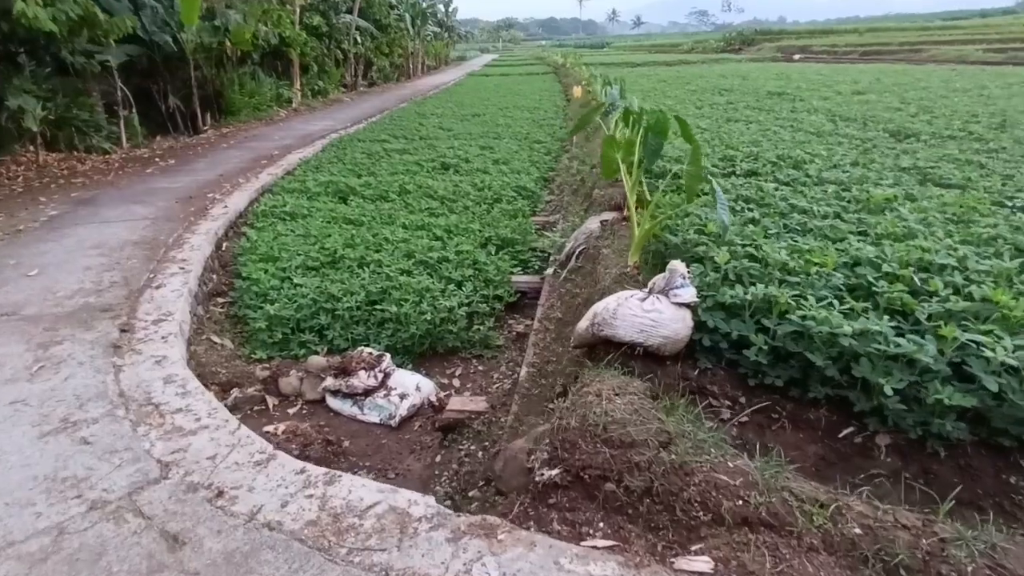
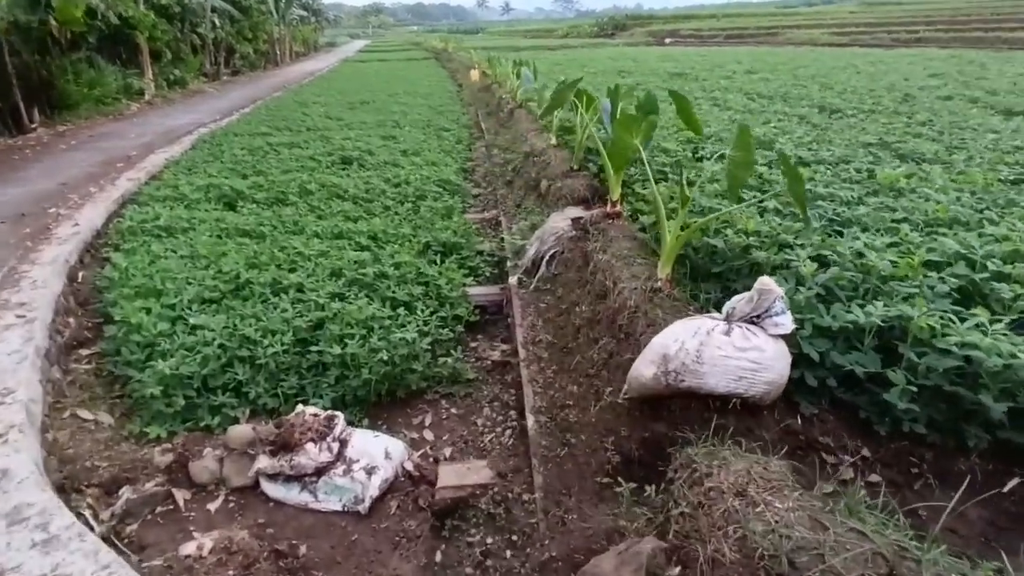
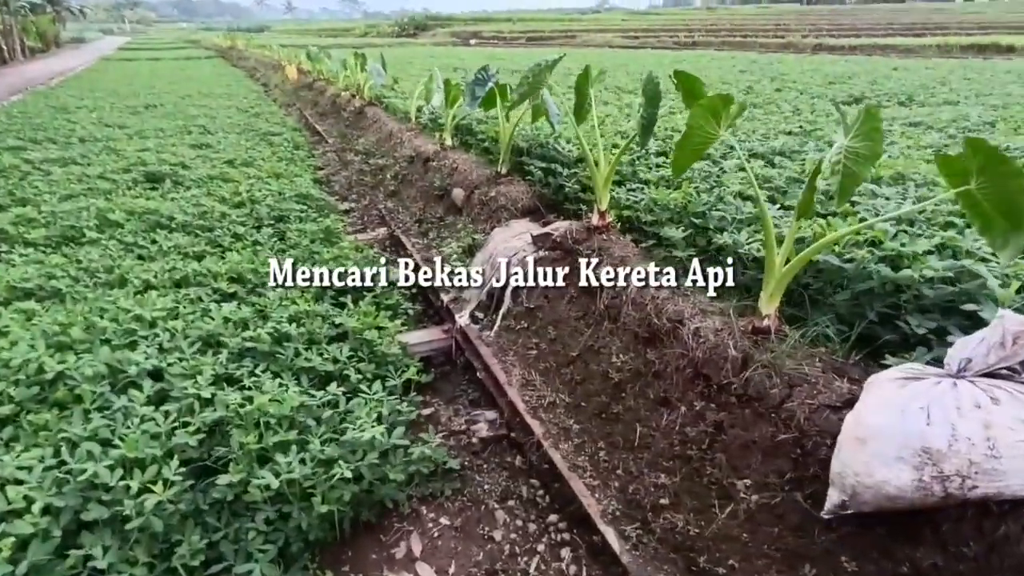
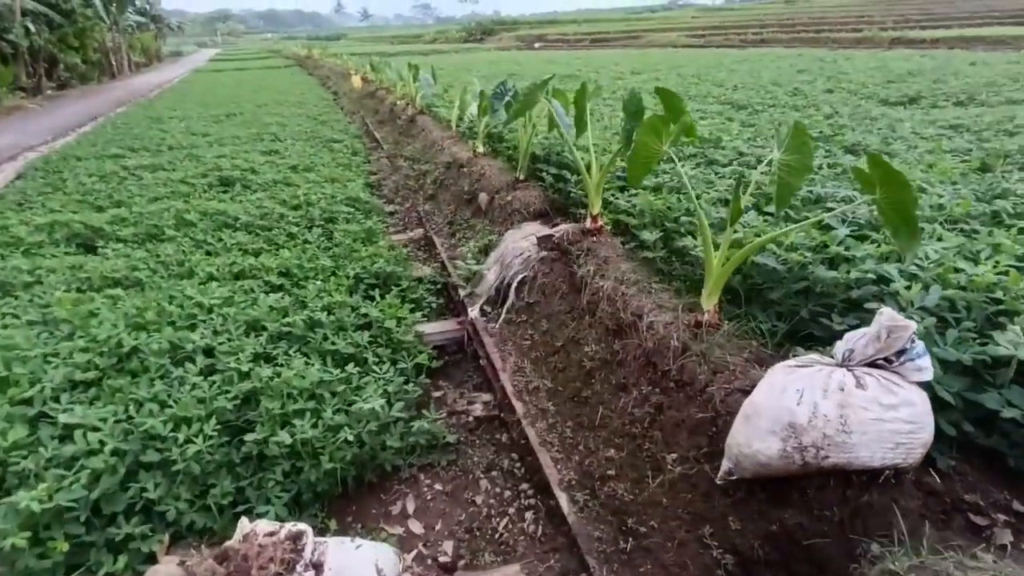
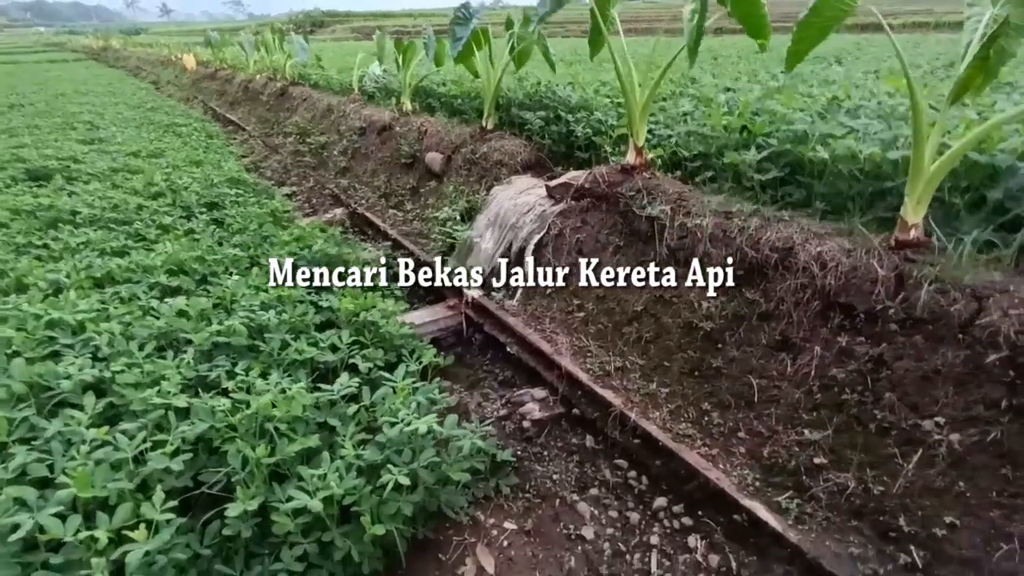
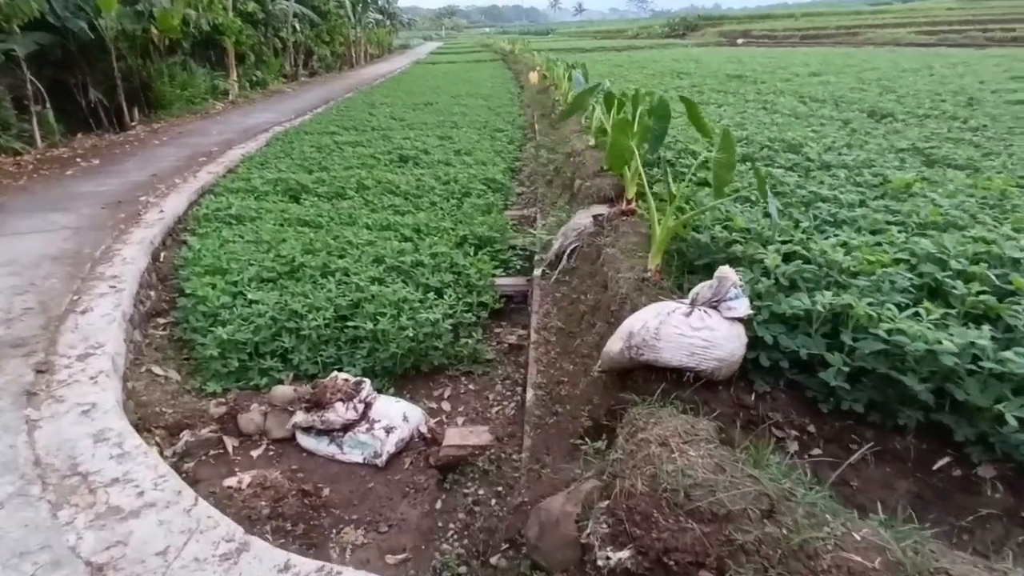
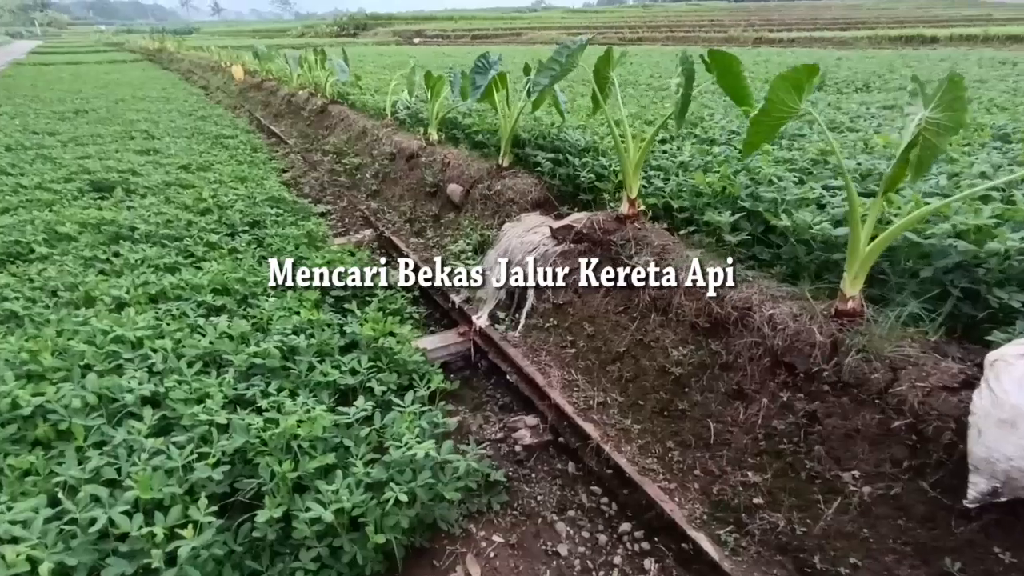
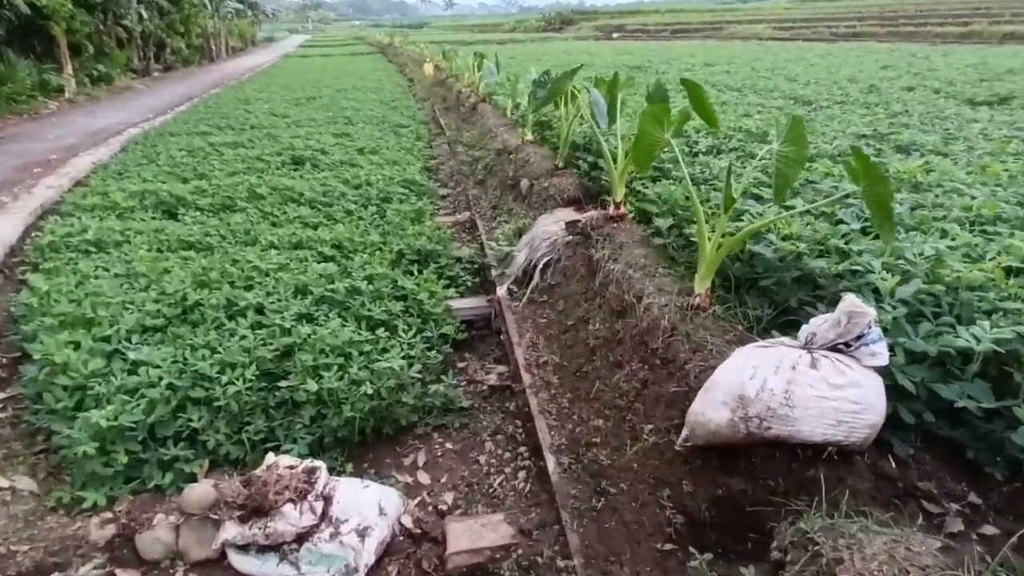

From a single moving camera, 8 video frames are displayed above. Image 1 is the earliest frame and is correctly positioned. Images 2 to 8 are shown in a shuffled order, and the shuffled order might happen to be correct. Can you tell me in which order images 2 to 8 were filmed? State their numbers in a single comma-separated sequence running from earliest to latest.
6, 2, 8, 4, 3, 7, 5
